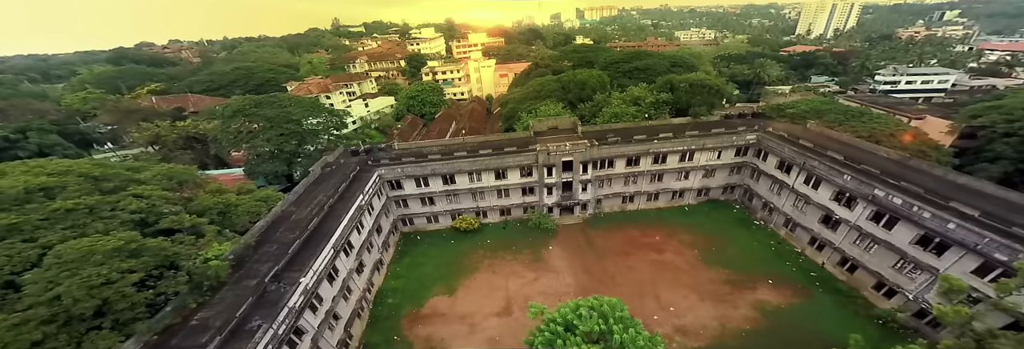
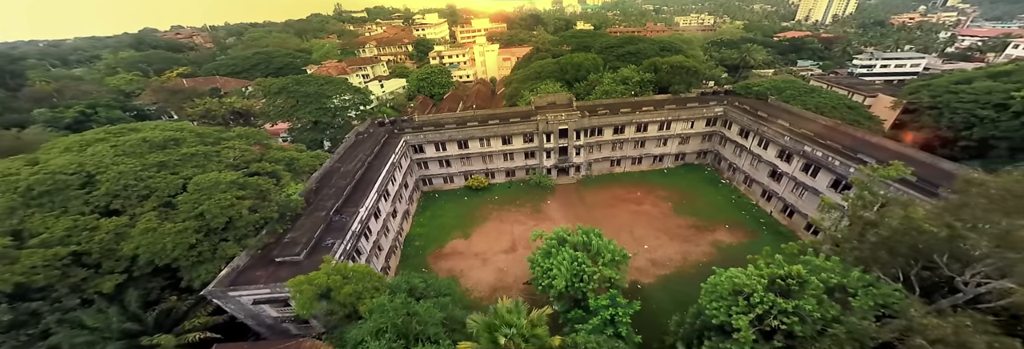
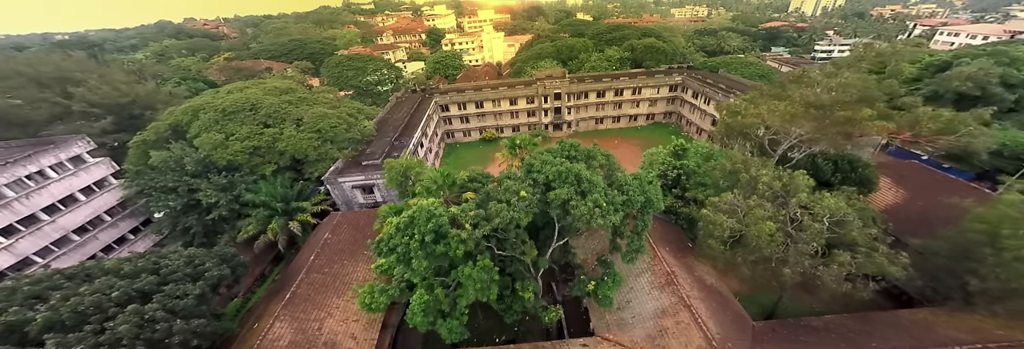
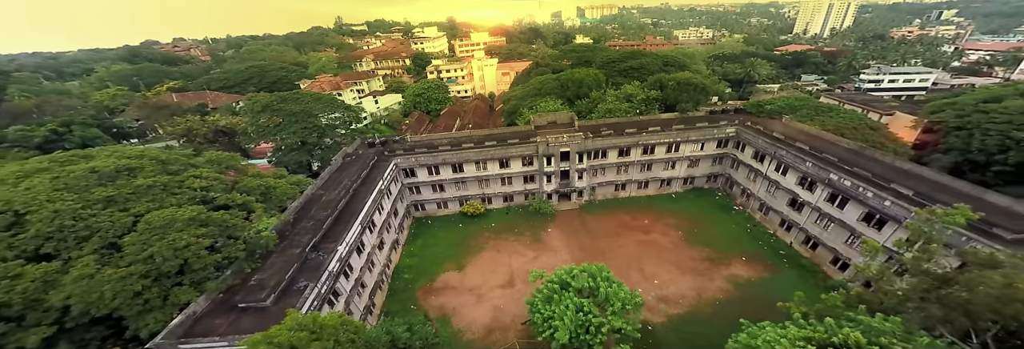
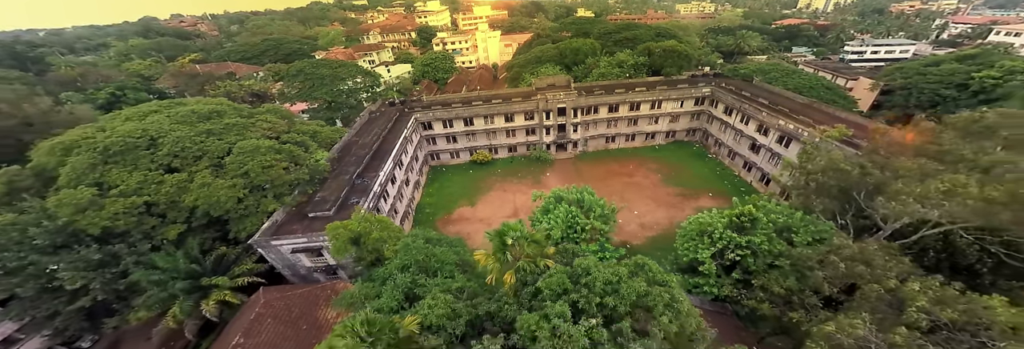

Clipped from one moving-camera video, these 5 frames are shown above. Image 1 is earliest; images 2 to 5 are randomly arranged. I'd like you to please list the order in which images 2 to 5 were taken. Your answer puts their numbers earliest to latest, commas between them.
4, 2, 5, 3
